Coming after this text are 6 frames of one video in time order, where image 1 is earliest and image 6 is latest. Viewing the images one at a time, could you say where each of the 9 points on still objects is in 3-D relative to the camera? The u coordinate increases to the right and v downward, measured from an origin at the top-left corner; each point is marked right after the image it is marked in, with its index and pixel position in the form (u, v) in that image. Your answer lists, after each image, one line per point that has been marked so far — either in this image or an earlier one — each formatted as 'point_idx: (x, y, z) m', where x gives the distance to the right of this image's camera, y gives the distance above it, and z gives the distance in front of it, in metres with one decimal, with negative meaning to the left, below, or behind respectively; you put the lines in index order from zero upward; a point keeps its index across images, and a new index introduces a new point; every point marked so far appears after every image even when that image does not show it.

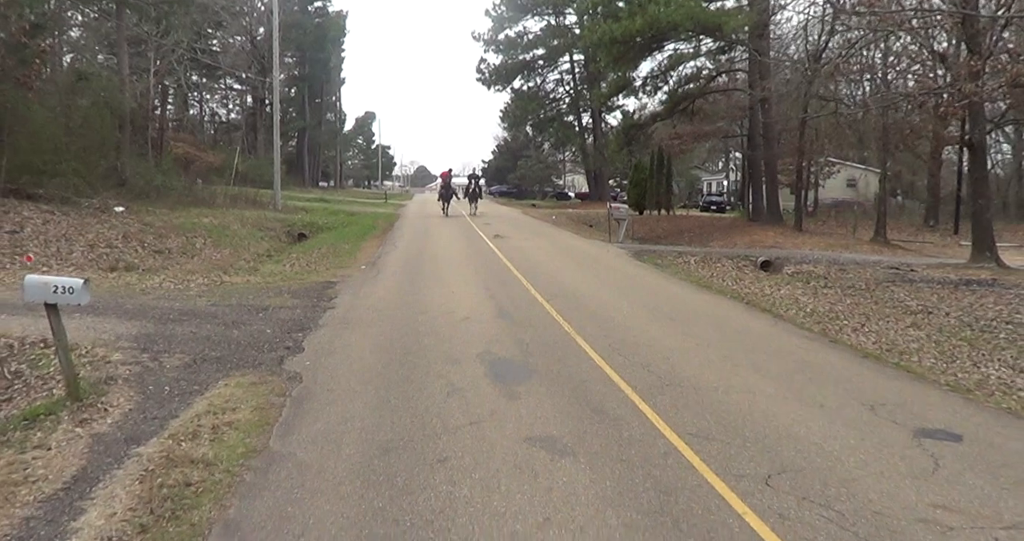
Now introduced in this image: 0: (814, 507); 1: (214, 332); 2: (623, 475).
0: (+2.0, -1.6, +4.2) m
1: (-4.2, -0.8, +8.5) m
2: (+0.9, -1.5, +4.7) m
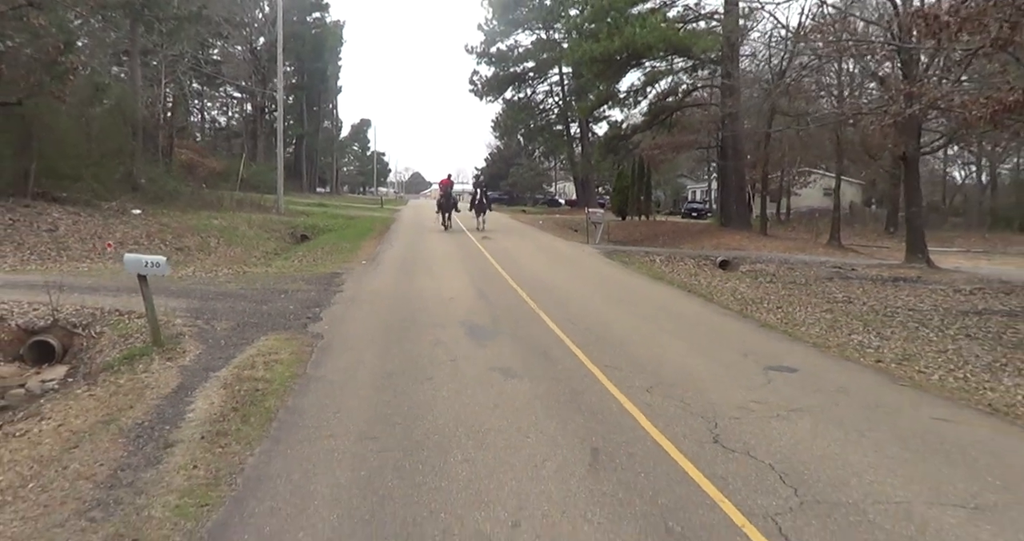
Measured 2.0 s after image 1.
0: (+1.7, -1.4, +6.4) m
1: (-4.6, -0.6, +10.6) m
2: (+0.5, -1.3, +6.8) m
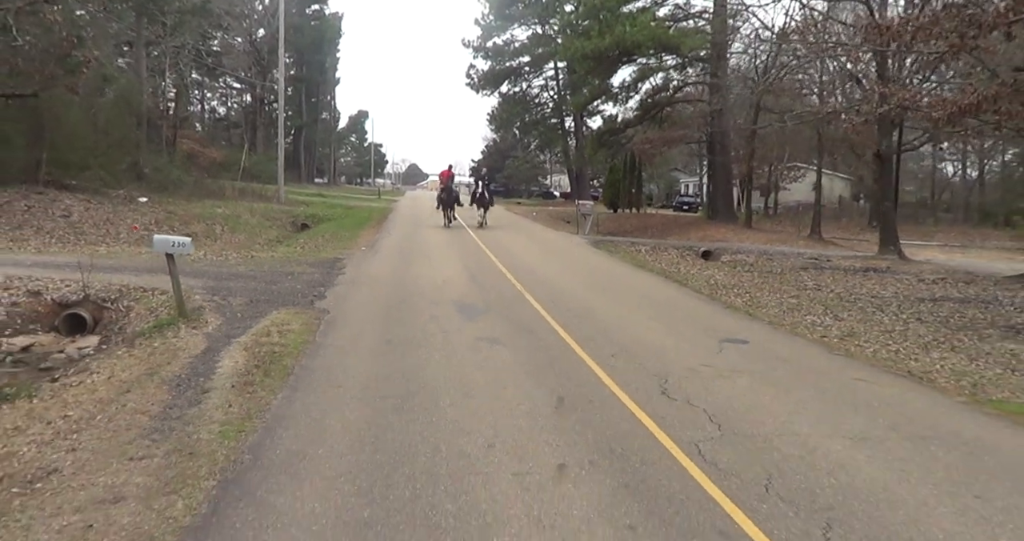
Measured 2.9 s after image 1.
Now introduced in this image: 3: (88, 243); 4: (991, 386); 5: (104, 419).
0: (+1.4, -1.1, +7.4) m
1: (-4.8, -0.3, +11.6) m
2: (+0.3, -1.0, +7.8) m
3: (-11.1, +0.7, +16.0) m
4: (+5.9, -1.4, +7.6) m
5: (-3.6, -1.3, +5.5) m
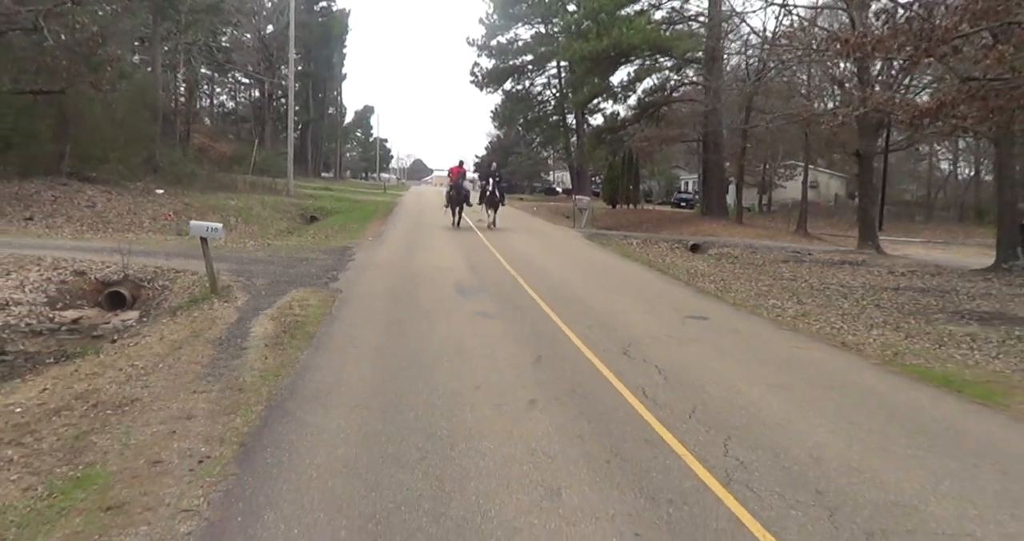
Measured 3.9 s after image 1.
0: (+1.3, -0.9, +8.6) m
1: (-4.9, 0.0, +12.9) m
2: (+0.1, -0.8, +9.0) m
3: (-11.2, +1.1, +17.3) m
4: (+5.7, -1.2, +8.8) m
5: (-3.8, -1.0, +6.7) m
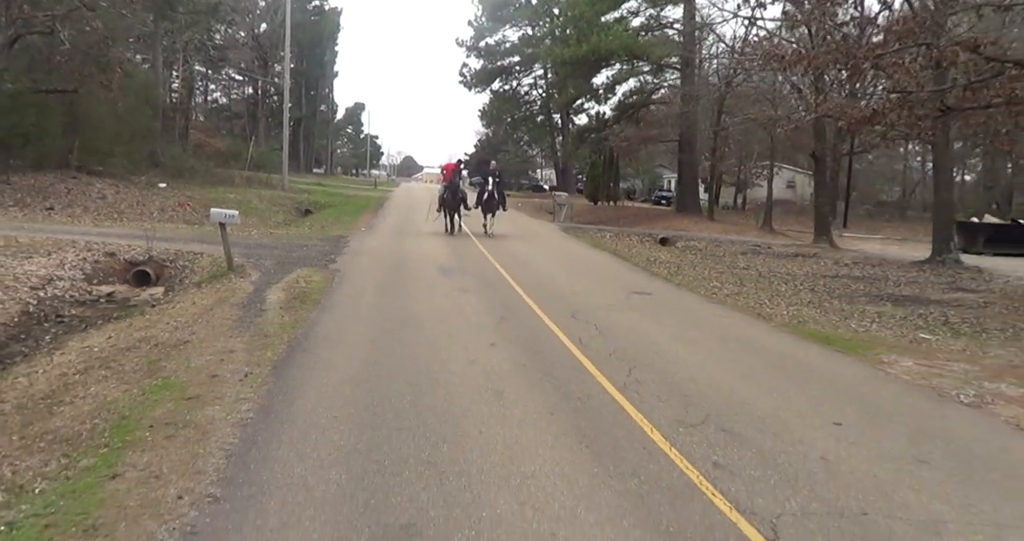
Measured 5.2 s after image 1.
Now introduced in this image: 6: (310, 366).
0: (+0.8, -0.6, +10.4) m
1: (-5.5, +0.4, +14.6) m
2: (-0.4, -0.5, +10.8) m
3: (-11.8, +1.5, +18.9) m
4: (+5.2, -0.9, +10.6) m
5: (-4.2, -0.7, +8.4) m
6: (-2.2, -1.0, +6.7) m
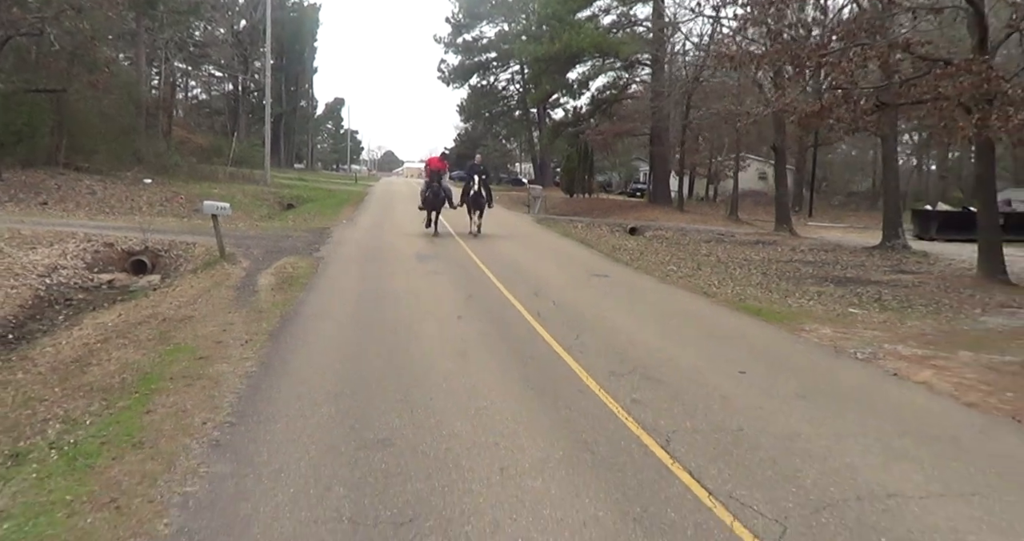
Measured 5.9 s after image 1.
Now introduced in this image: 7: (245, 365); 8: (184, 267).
0: (+0.2, -0.3, +11.6) m
1: (-6.2, +0.7, +15.5) m
2: (-1.0, -0.2, +11.9) m
3: (-12.6, +1.8, +19.6) m
4: (+4.7, -0.6, +11.9) m
5: (-4.8, -0.5, +9.4) m
6: (-2.7, -0.8, +7.7) m
7: (-2.8, -1.0, +6.4) m
8: (-7.0, +0.1, +13.1) m
